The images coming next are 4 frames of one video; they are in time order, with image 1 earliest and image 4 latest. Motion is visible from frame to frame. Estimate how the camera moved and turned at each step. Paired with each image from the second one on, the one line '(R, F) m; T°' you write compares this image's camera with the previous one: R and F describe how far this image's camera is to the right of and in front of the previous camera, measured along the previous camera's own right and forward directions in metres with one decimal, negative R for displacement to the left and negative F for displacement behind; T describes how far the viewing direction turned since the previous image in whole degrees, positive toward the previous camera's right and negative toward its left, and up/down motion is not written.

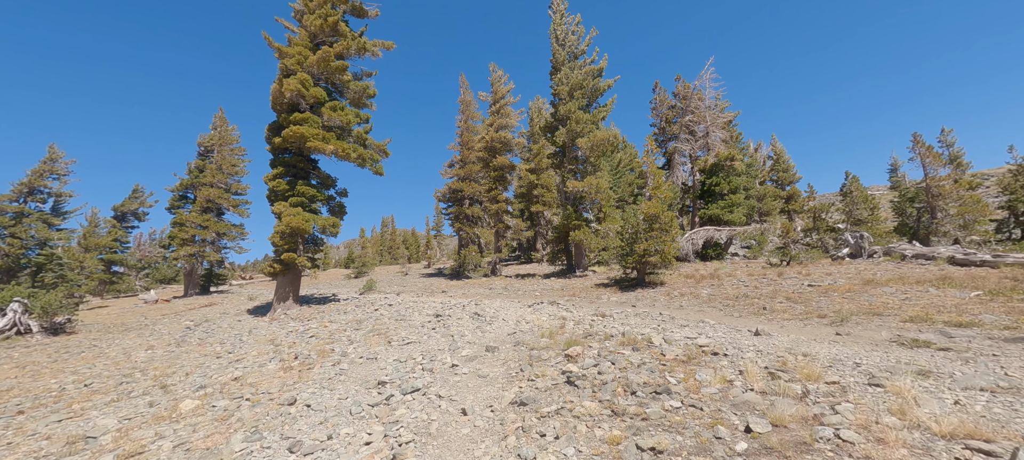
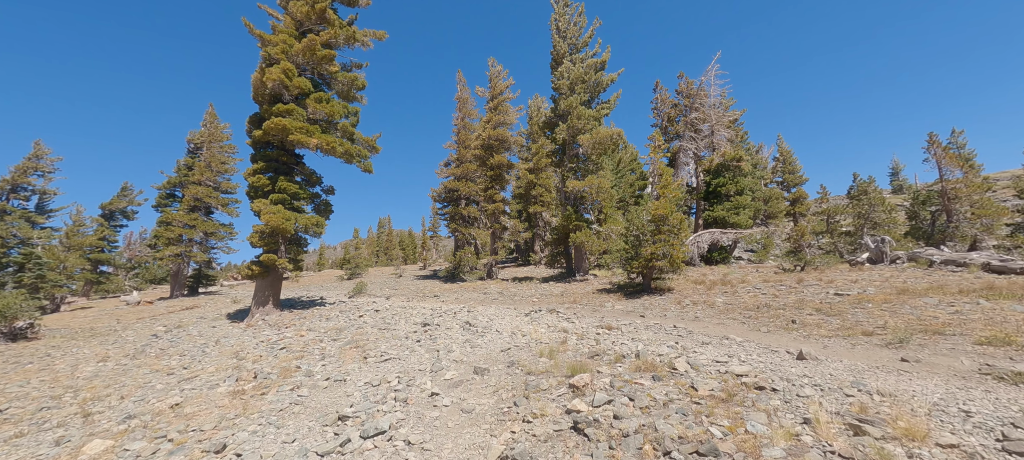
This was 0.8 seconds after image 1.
(+0.1, +1.3) m; 0°
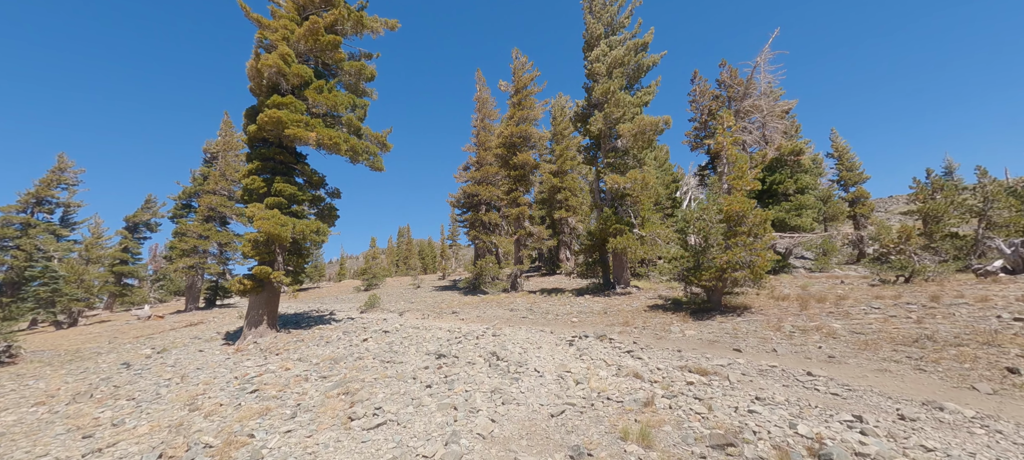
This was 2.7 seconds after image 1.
(-0.5, +2.9) m; -3°
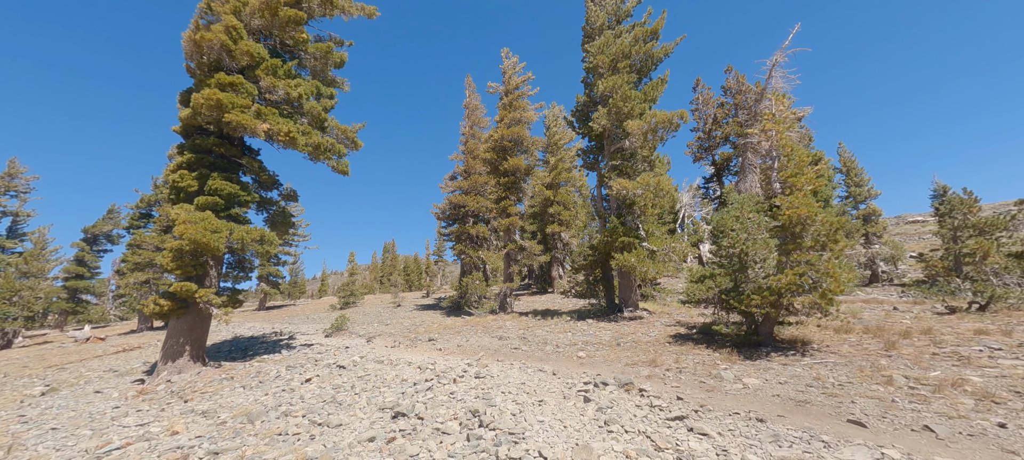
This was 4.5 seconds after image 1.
(0.0, +2.9) m; +2°
